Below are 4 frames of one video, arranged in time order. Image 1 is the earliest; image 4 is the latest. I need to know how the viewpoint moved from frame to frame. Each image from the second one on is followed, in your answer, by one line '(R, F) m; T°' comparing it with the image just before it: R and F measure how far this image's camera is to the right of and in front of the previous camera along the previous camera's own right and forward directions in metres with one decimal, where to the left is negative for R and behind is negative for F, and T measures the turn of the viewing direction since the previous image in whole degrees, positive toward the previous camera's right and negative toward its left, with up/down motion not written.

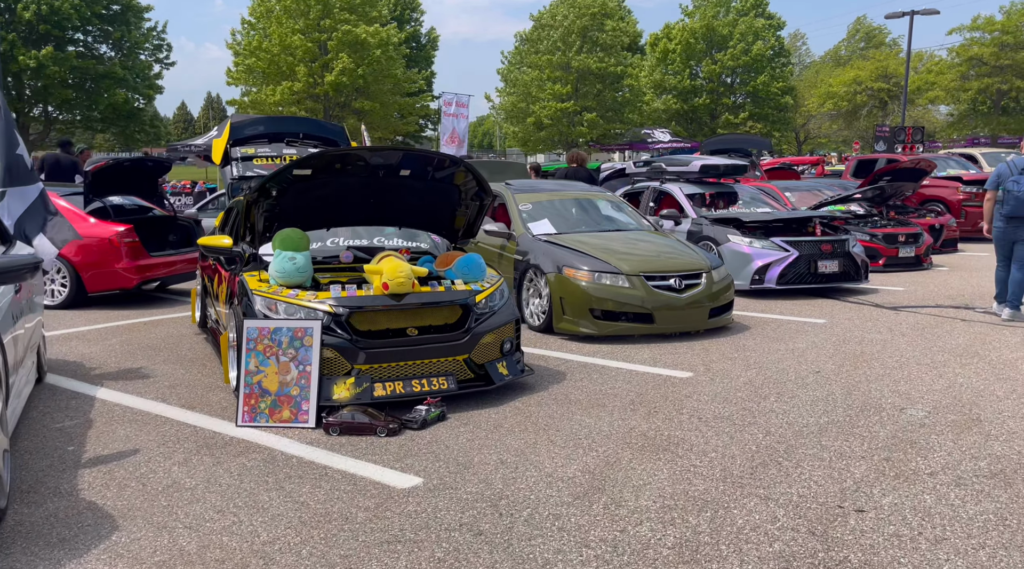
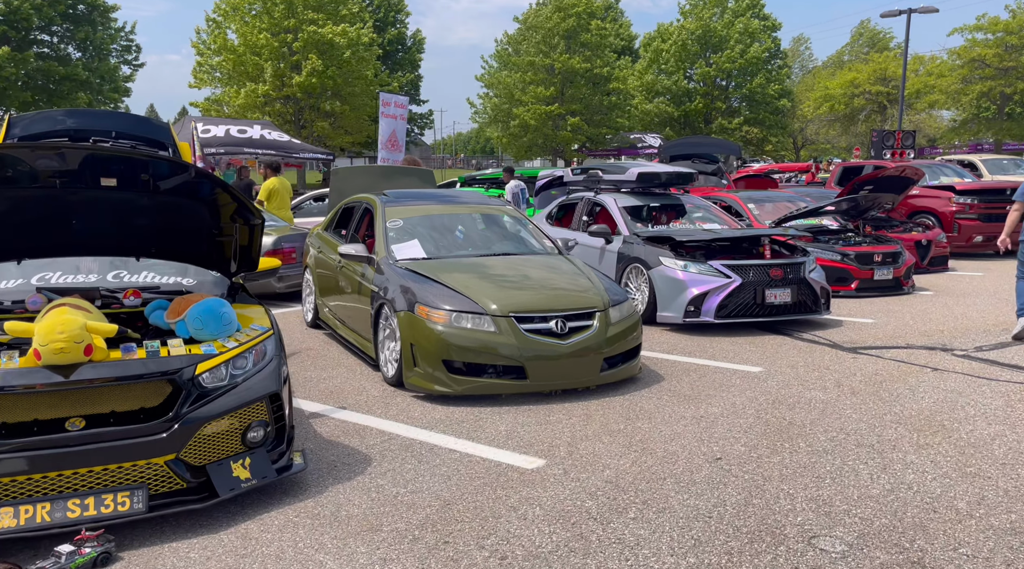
(+1.2, +1.6) m; 0°
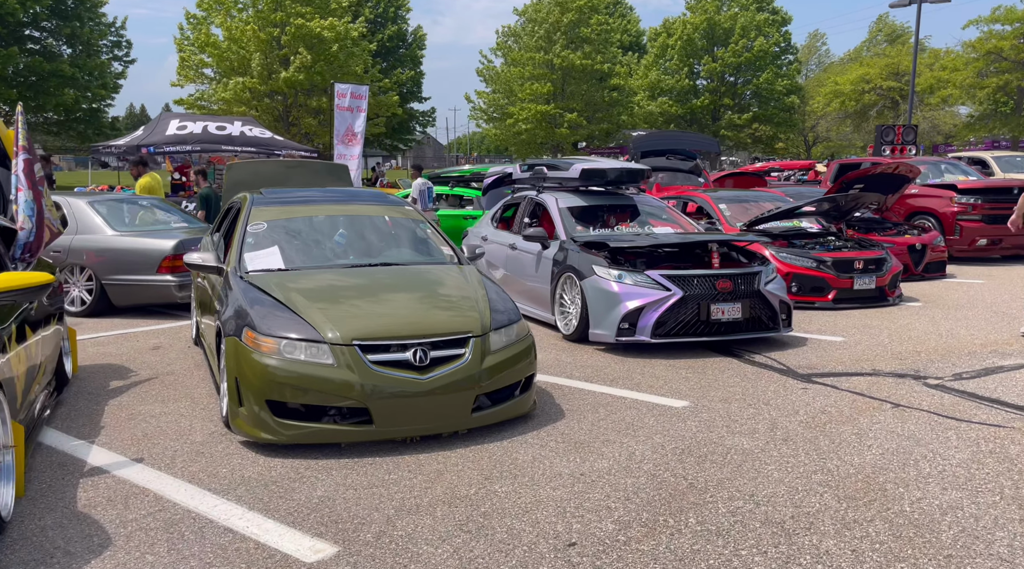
(+0.9, +1.1) m; -1°
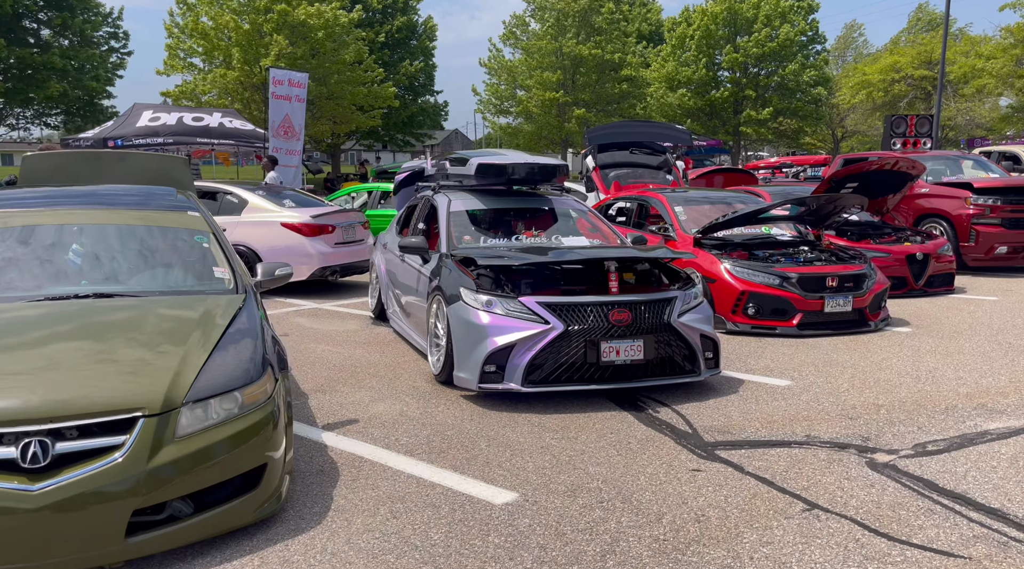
(+1.3, +1.7) m; -2°
